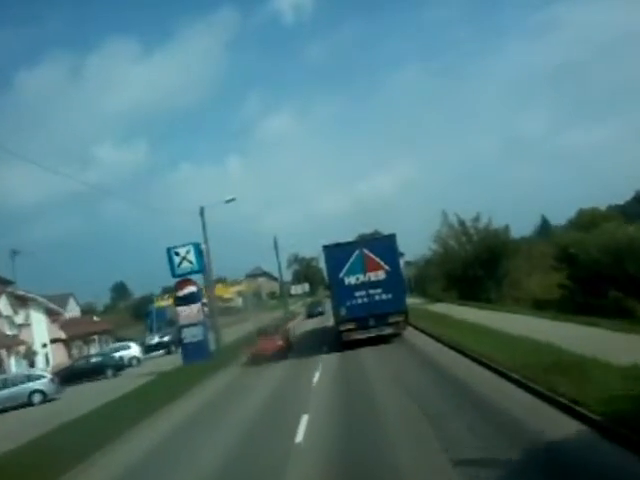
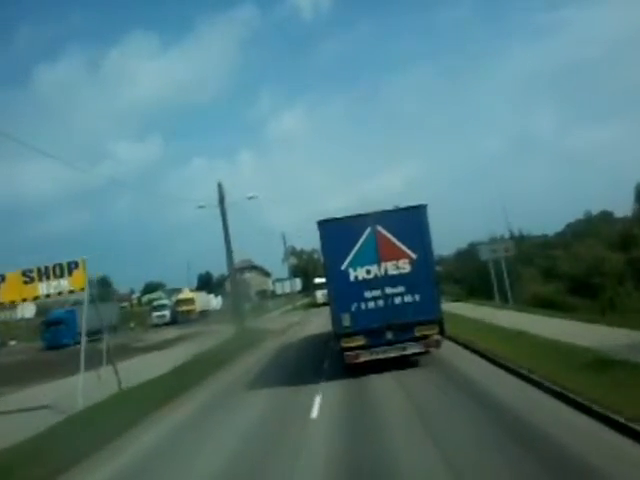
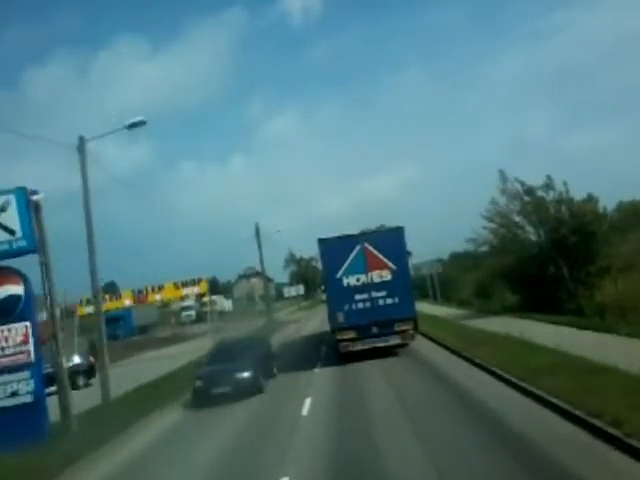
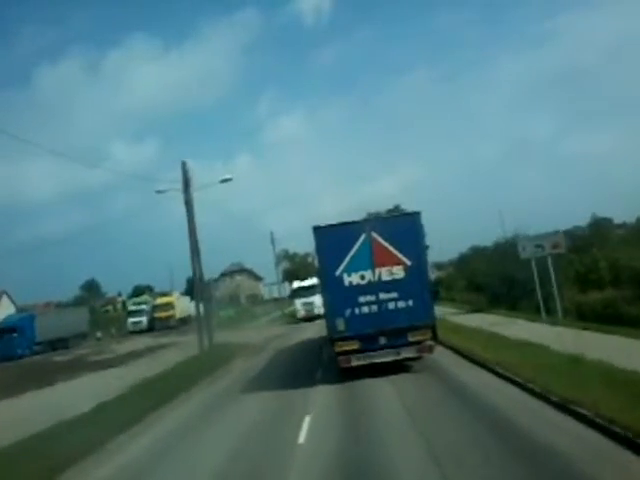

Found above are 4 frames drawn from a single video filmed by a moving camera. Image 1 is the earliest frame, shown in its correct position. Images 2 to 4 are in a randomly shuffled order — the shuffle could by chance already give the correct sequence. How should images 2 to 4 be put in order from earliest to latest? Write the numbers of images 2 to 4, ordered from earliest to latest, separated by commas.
3, 2, 4
